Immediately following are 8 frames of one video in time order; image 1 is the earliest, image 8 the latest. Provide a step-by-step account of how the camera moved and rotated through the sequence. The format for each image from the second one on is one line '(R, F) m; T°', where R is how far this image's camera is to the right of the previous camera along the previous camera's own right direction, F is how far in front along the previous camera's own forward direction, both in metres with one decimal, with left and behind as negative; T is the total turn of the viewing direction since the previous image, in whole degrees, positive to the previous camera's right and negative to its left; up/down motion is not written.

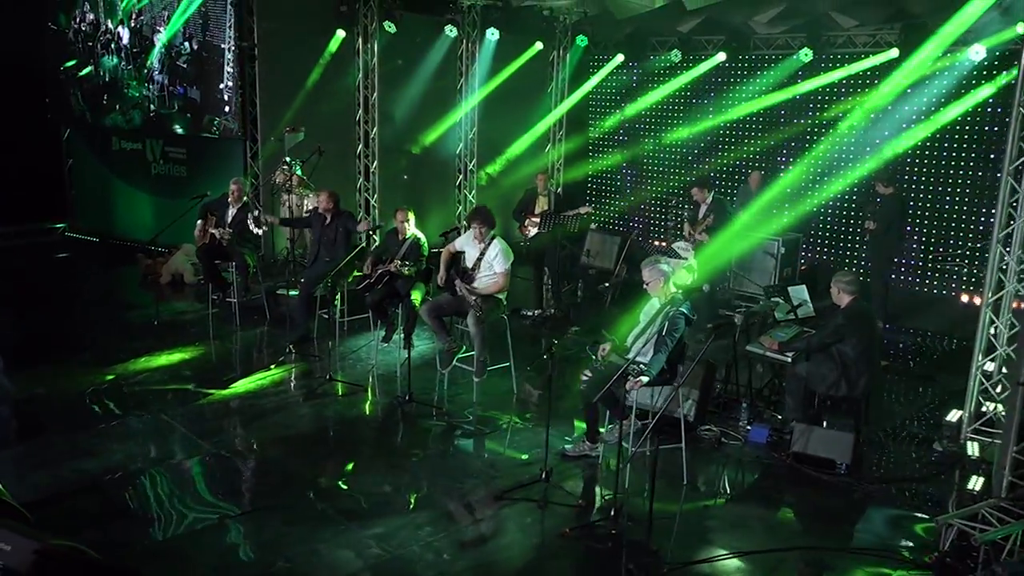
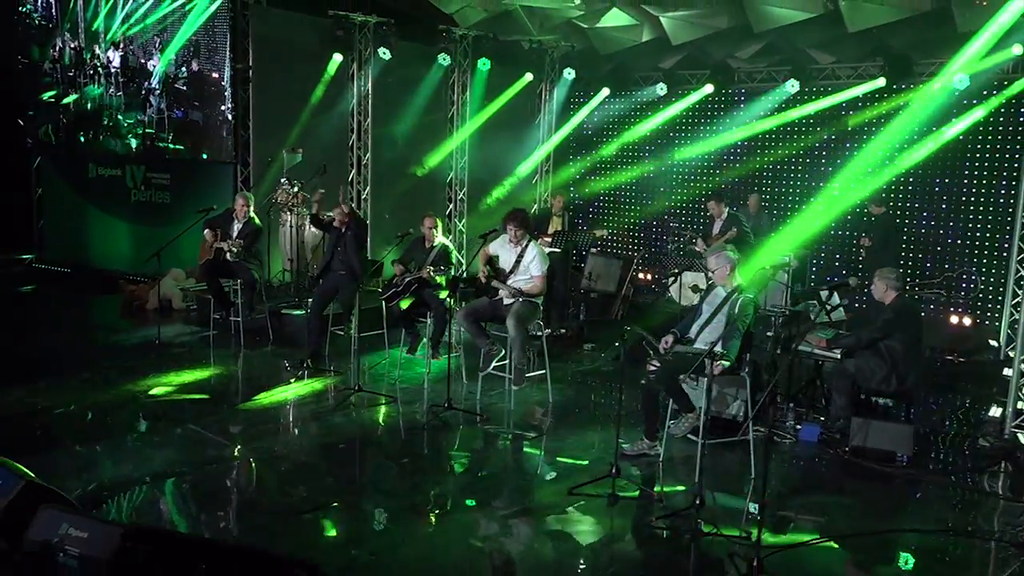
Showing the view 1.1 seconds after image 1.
(-0.7, +0.2) m; +4°
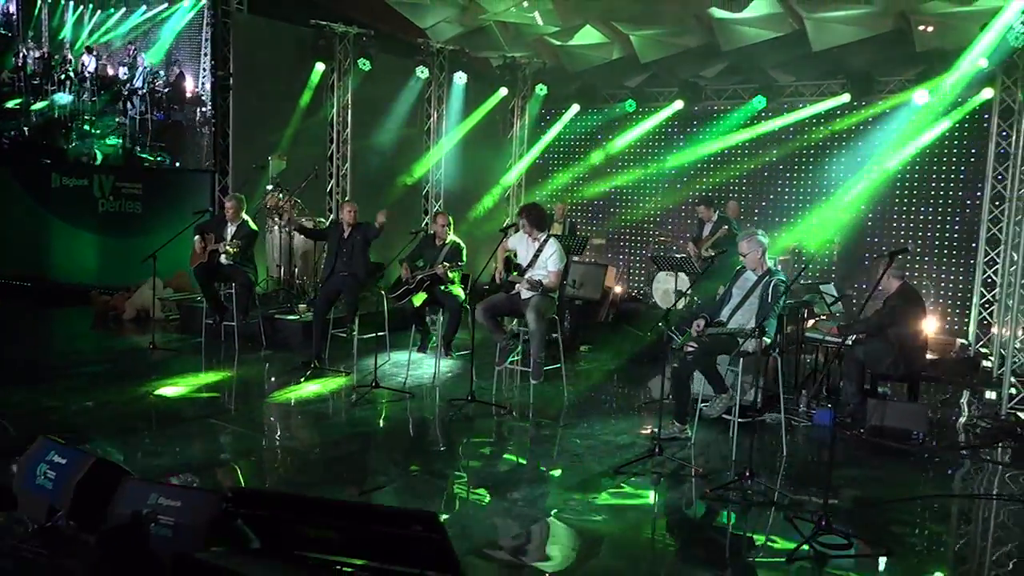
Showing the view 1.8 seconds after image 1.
(-0.7, 0.0) m; +5°
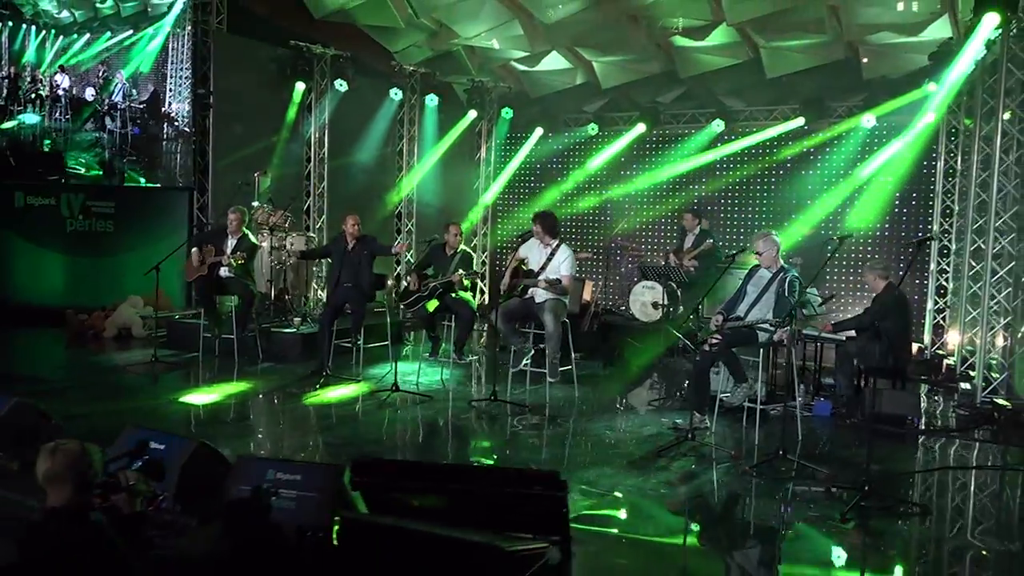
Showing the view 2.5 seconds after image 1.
(-0.7, -0.2) m; +5°
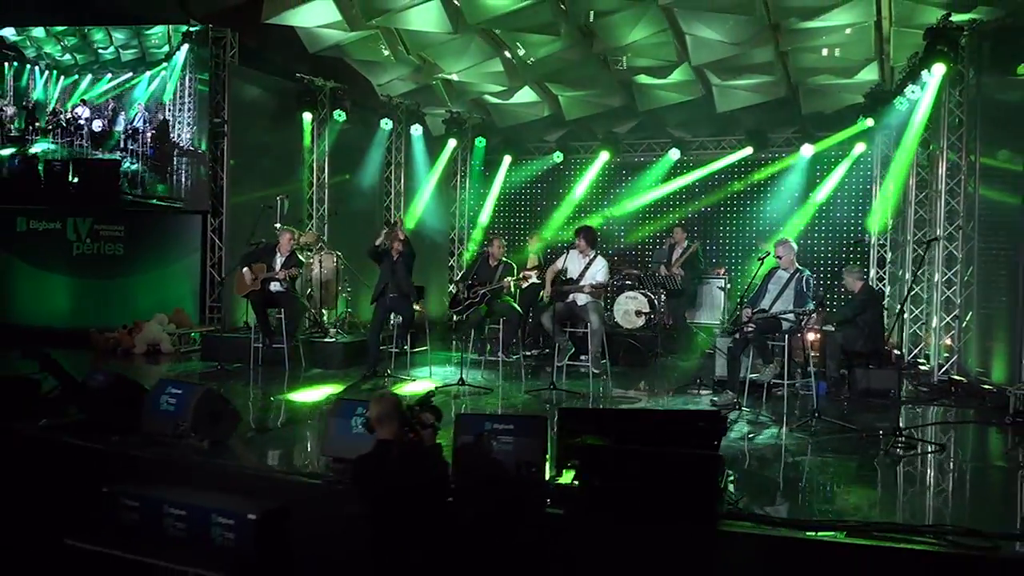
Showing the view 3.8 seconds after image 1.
(-1.4, -0.9) m; +7°
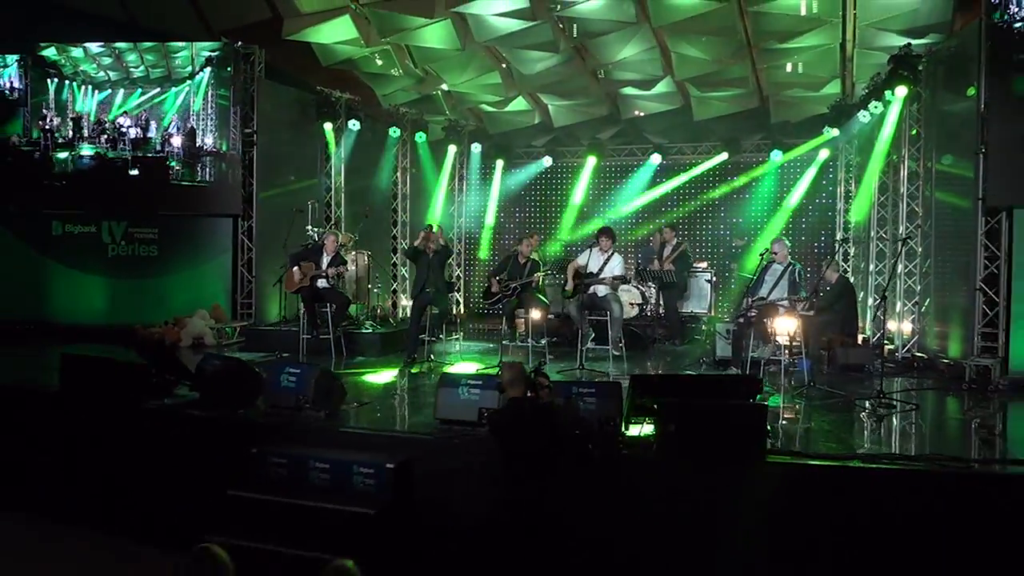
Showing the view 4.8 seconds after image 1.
(-0.8, -1.1) m; +4°
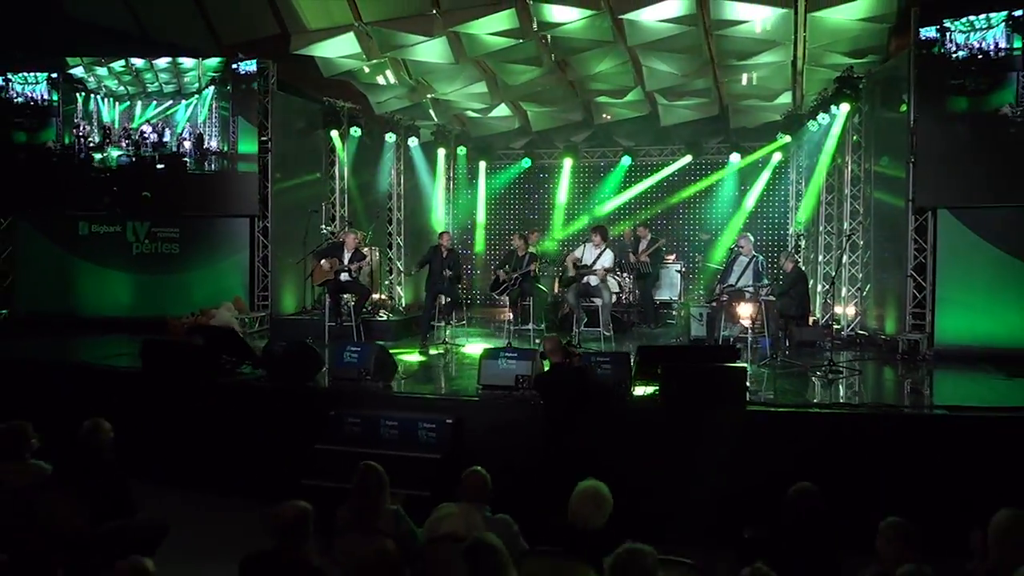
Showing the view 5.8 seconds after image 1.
(-0.6, -1.3) m; +3°
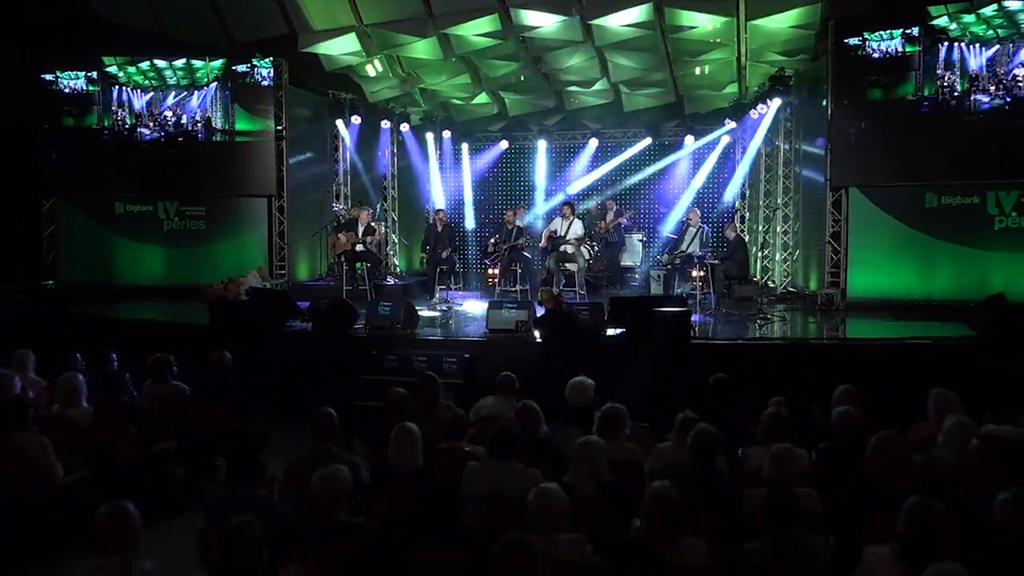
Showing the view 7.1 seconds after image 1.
(-0.4, -2.0) m; +2°
